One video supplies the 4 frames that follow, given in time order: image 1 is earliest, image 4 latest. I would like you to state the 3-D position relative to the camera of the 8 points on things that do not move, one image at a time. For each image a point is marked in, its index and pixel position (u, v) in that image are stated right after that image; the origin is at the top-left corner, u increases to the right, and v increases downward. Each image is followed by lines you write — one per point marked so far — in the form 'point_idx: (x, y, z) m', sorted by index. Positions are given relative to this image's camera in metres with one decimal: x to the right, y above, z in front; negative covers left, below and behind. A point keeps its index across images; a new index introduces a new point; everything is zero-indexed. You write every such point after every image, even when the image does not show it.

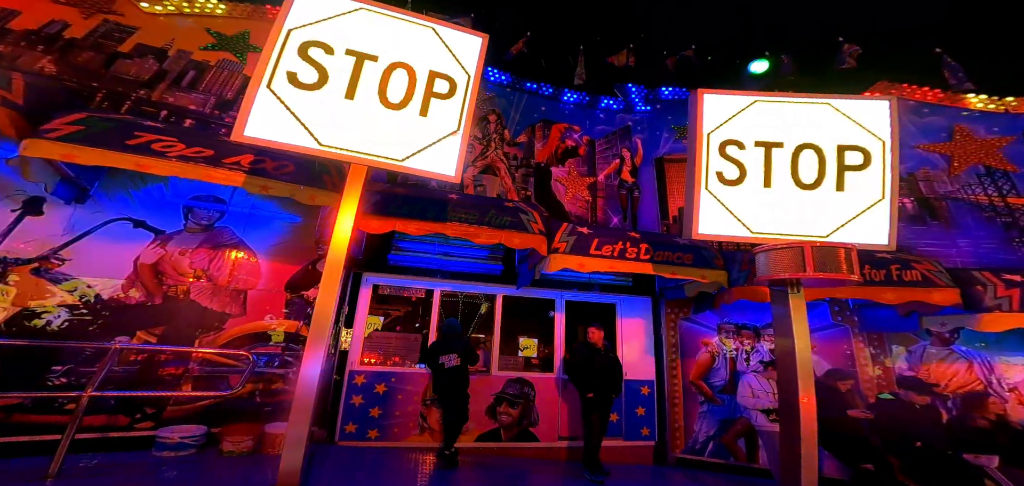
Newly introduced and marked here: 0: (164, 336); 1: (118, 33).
0: (-3.9, -1.1, +4.4) m
1: (-5.3, +3.0, +5.3) m
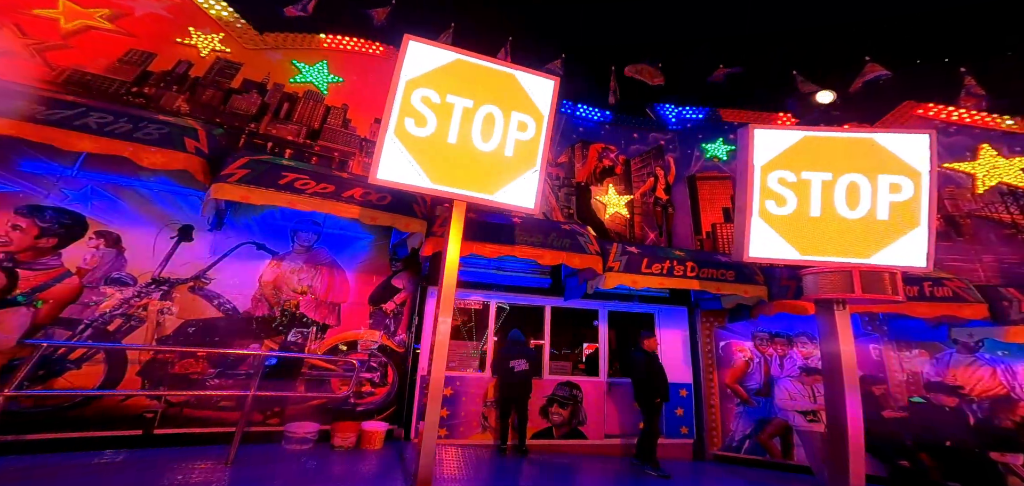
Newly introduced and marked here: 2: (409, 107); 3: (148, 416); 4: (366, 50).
0: (-3.0, -1.3, +5.1) m
1: (-4.3, +2.7, +6.1) m
2: (-1.1, +1.2, +3.3) m
3: (-3.8, -1.9, +4.2) m
4: (-2.8, +3.7, +7.2) m
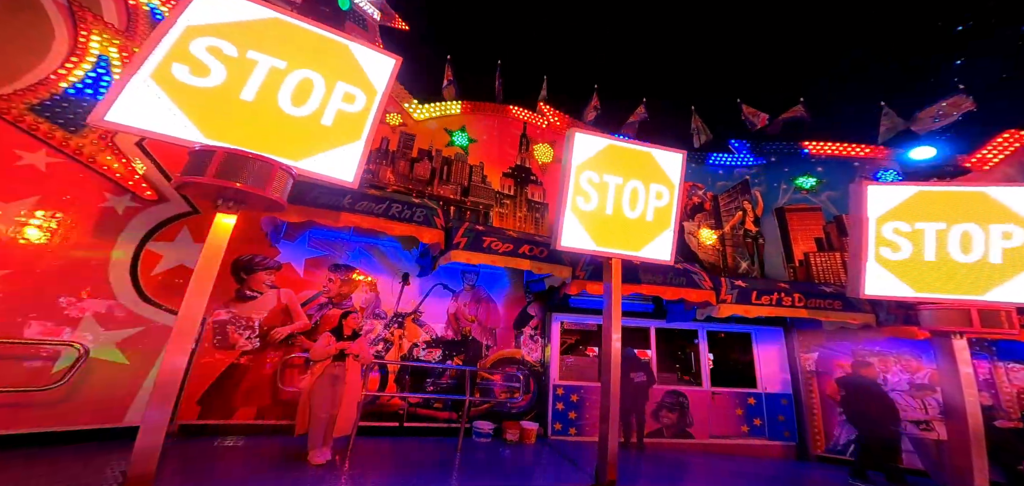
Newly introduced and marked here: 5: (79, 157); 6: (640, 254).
0: (-0.8, -2.0, +6.6) m
1: (-2.1, +2.0, +7.9) m
2: (+0.8, +0.7, +4.7) m
3: (-1.7, -2.5, +5.8) m
4: (-0.5, +3.0, +8.9) m
5: (-4.1, +0.9, +3.8) m
6: (+1.5, -0.1, +4.6) m
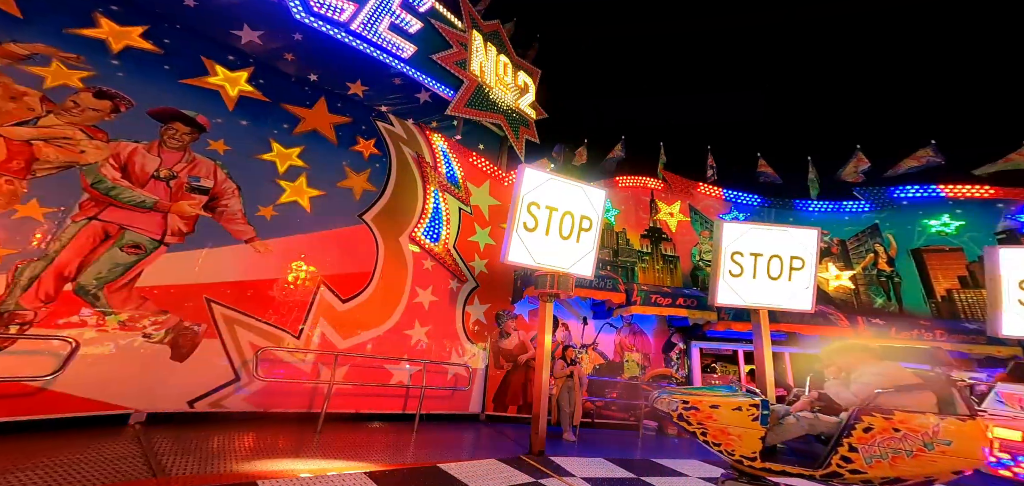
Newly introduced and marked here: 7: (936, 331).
0: (+2.7, -3.1, +8.8) m
1: (+1.6, +0.8, +10.5) m
2: (+3.7, -0.3, +6.6) m
3: (+1.6, -3.6, +8.2) m
4: (+3.4, +1.8, +11.2) m
5: (-1.3, -0.3, +7.0) m
6: (+4.4, -1.0, +6.3) m
7: (+8.7, -1.8, +8.0) m
